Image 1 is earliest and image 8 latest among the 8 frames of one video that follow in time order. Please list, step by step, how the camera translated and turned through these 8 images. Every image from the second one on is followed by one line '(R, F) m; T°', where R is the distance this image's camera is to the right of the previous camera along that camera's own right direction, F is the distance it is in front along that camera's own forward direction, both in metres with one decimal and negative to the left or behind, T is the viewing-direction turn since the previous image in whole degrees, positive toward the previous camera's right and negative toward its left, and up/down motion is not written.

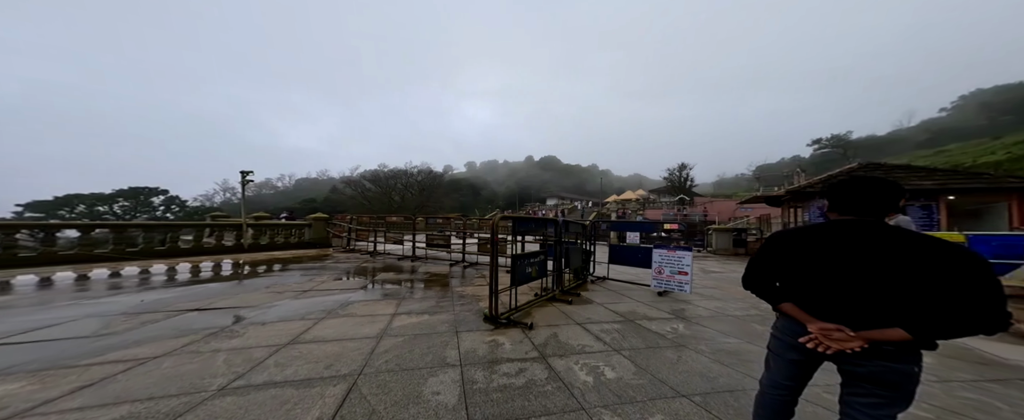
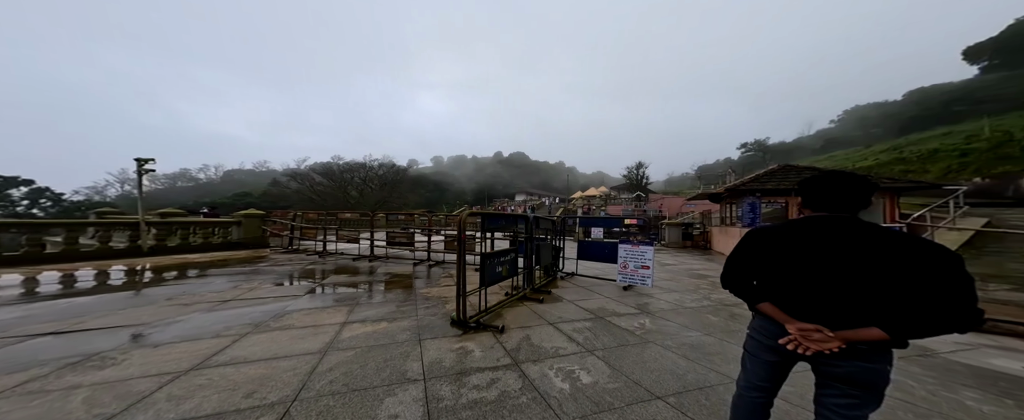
(0.0, +0.2) m; +7°
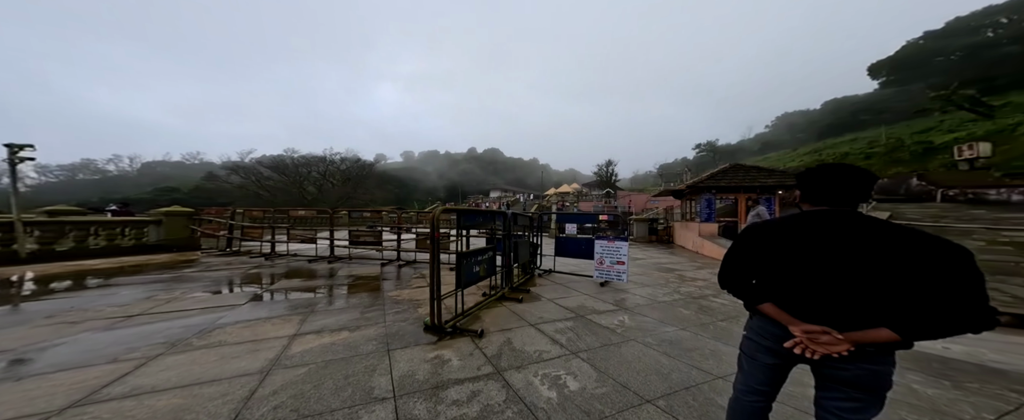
(-0.1, +0.2) m; +5°
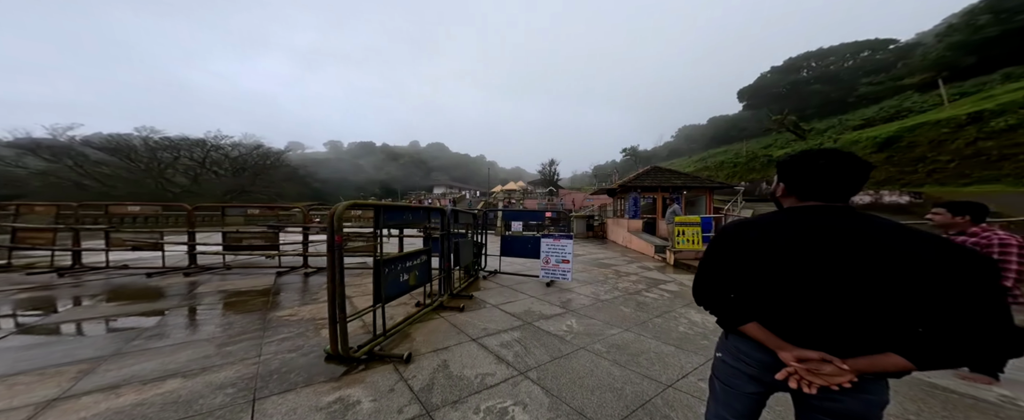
(+0.1, +0.4) m; +11°
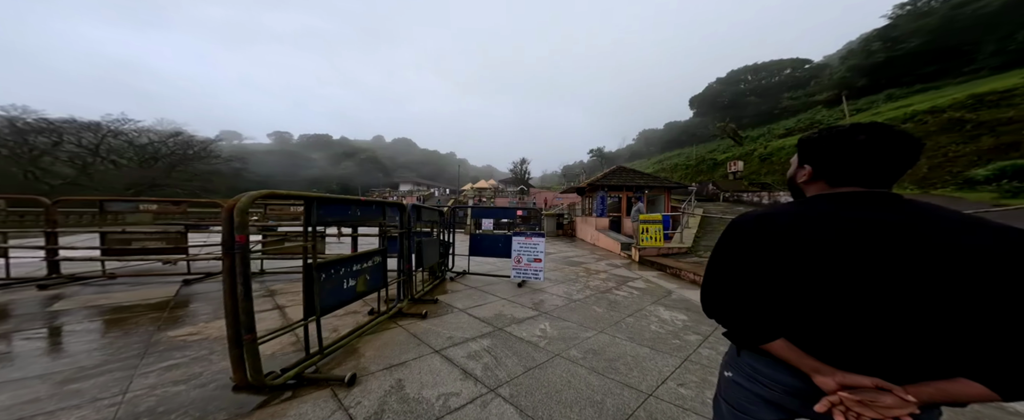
(0.0, +0.3) m; +6°
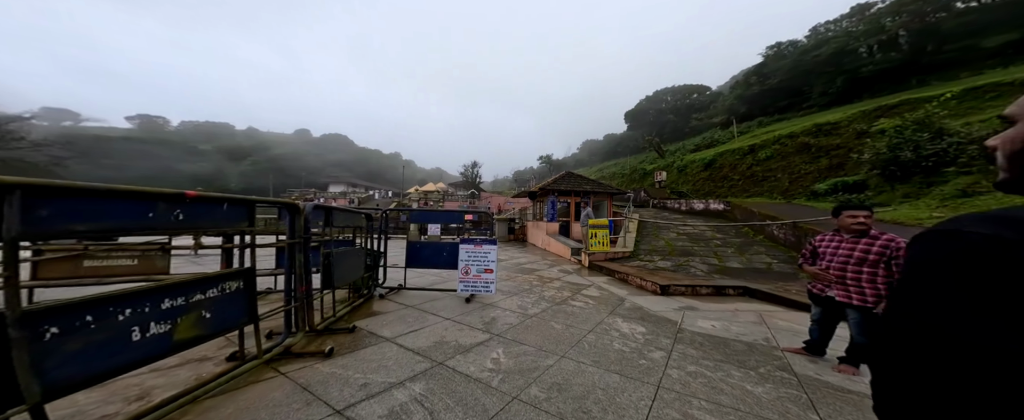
(0.0, +0.7) m; +10°
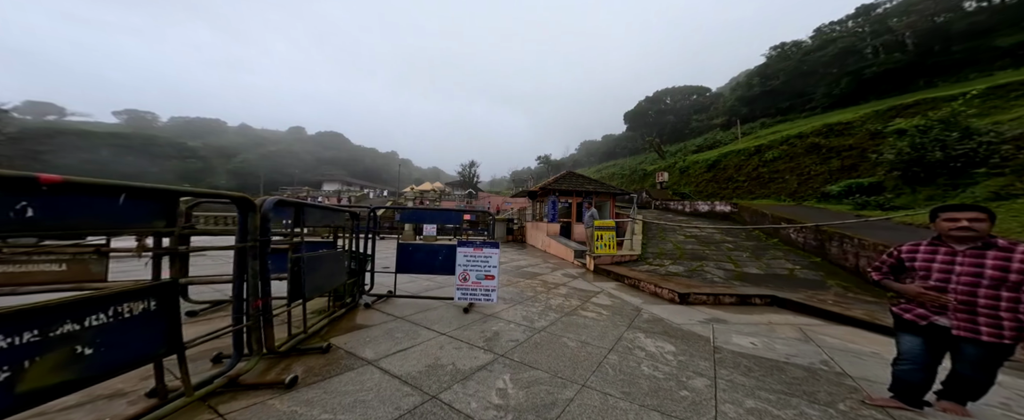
(-0.1, +0.6) m; +1°
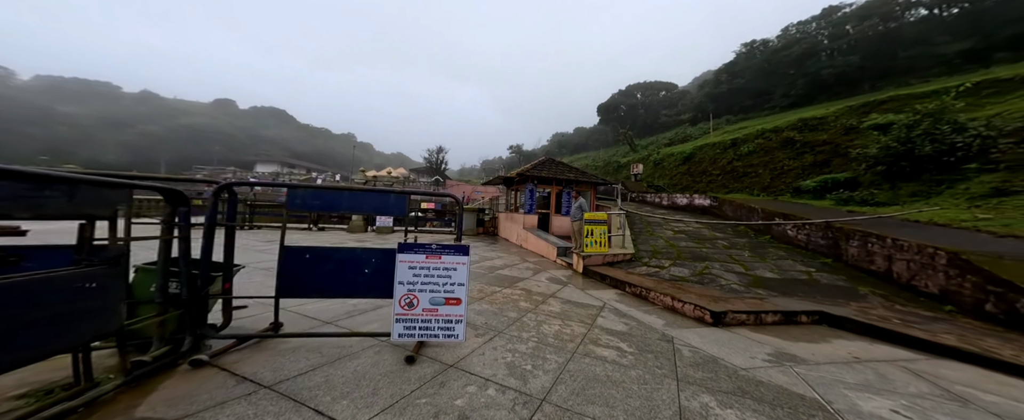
(-0.2, +1.8) m; +7°
